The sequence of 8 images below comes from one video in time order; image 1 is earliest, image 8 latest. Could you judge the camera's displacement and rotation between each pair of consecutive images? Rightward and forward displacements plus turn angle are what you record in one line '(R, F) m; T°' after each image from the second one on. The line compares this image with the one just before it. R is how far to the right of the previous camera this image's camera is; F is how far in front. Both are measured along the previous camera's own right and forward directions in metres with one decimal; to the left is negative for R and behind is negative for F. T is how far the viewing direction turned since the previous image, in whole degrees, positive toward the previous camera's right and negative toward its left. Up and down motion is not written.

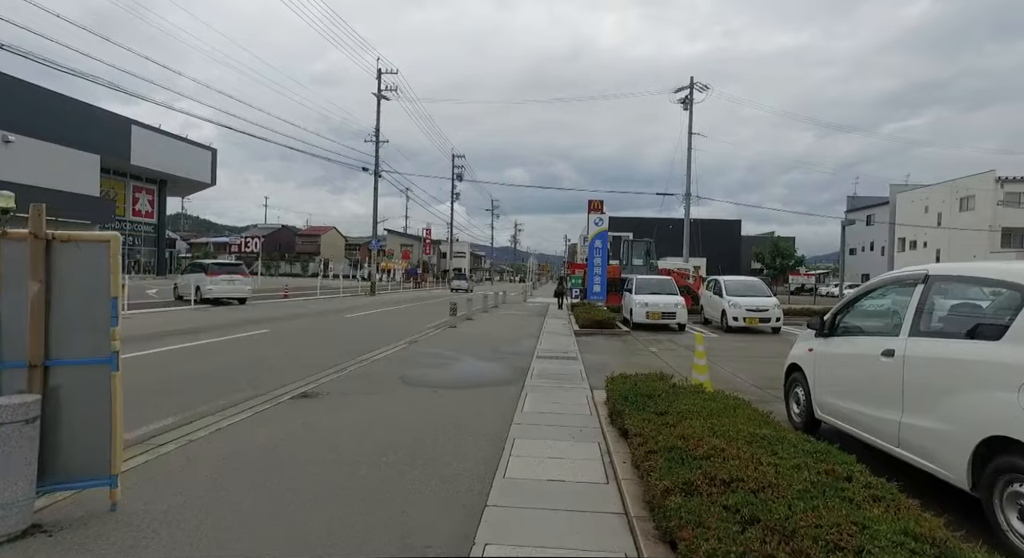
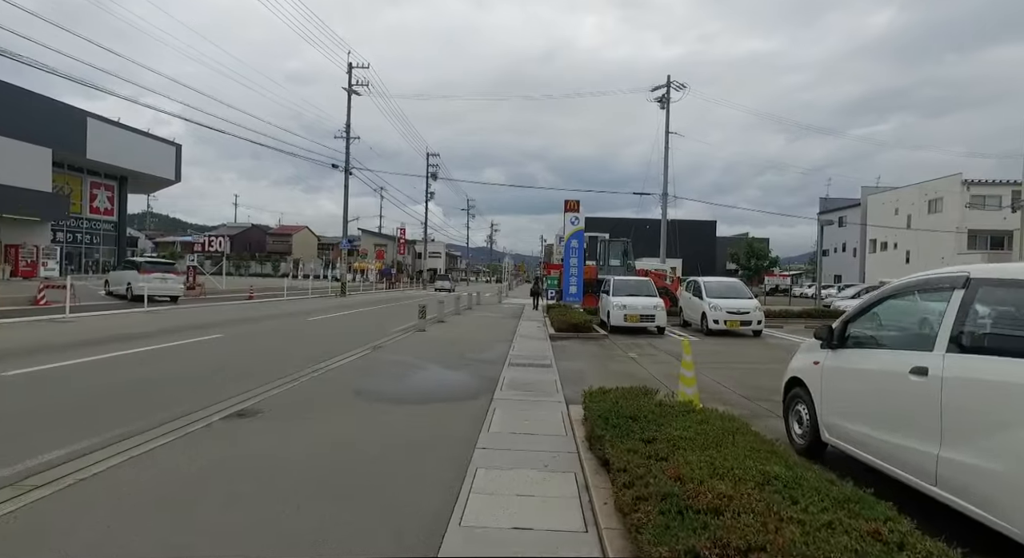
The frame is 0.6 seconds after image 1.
(+0.1, +0.8) m; +3°
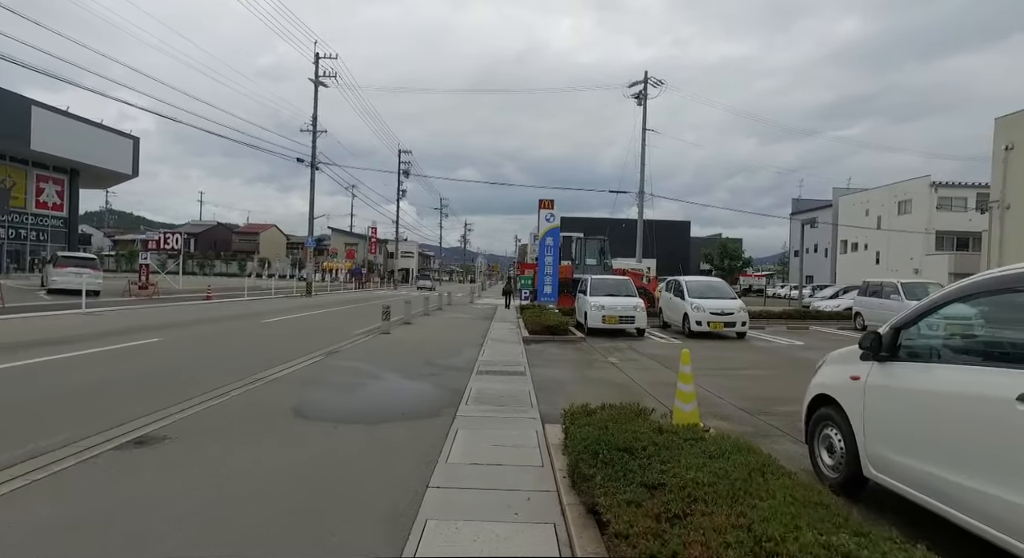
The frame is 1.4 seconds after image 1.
(+0.1, +1.0) m; +3°
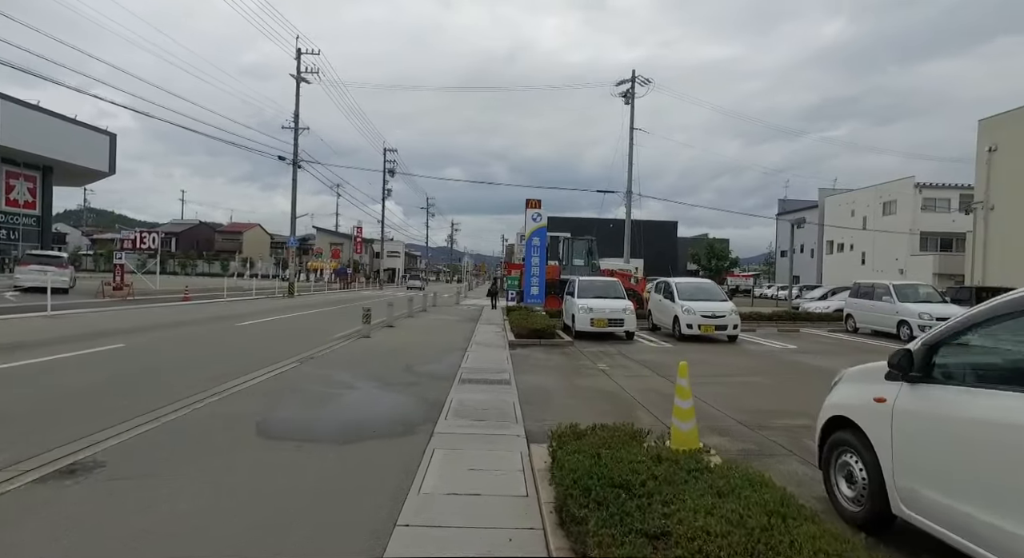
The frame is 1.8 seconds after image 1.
(+0.1, +0.5) m; +1°
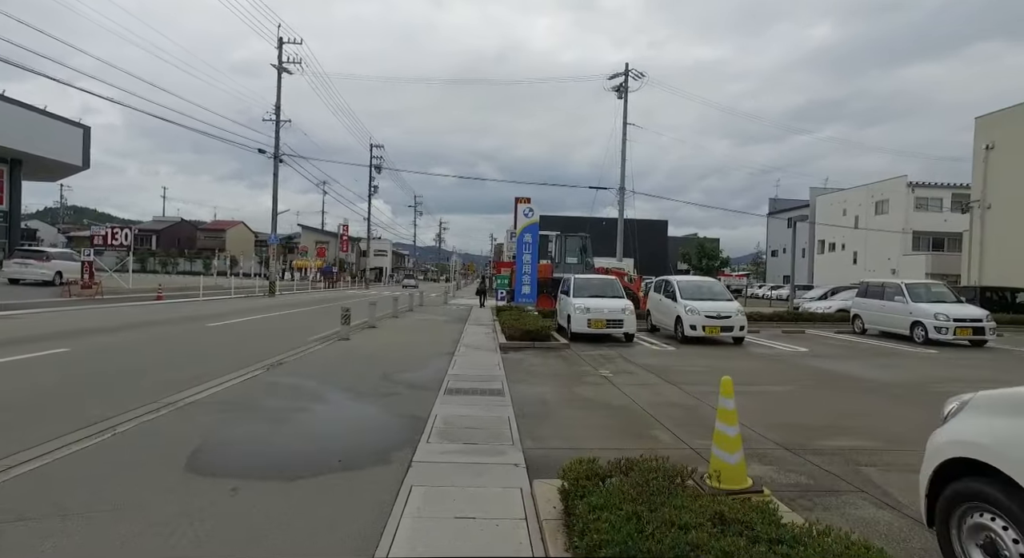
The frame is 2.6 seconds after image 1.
(-0.1, +1.0) m; +1°
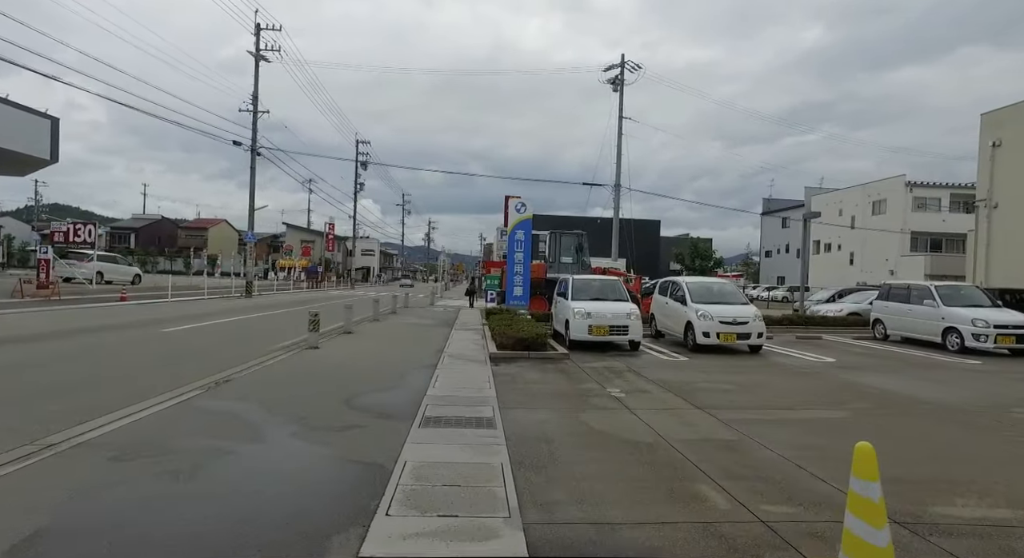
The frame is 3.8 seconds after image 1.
(0.0, +1.5) m; +1°
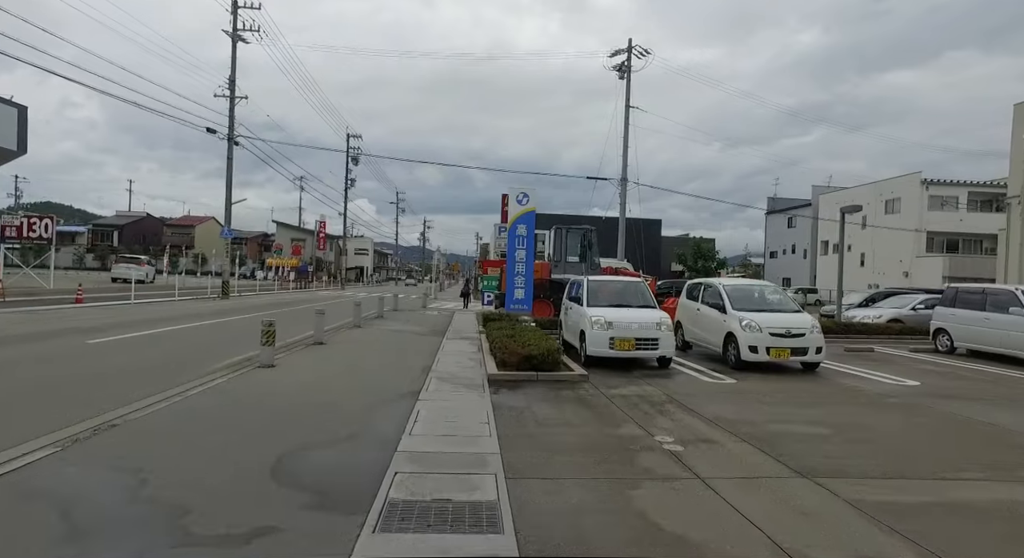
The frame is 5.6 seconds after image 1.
(-0.2, +2.2) m; 0°
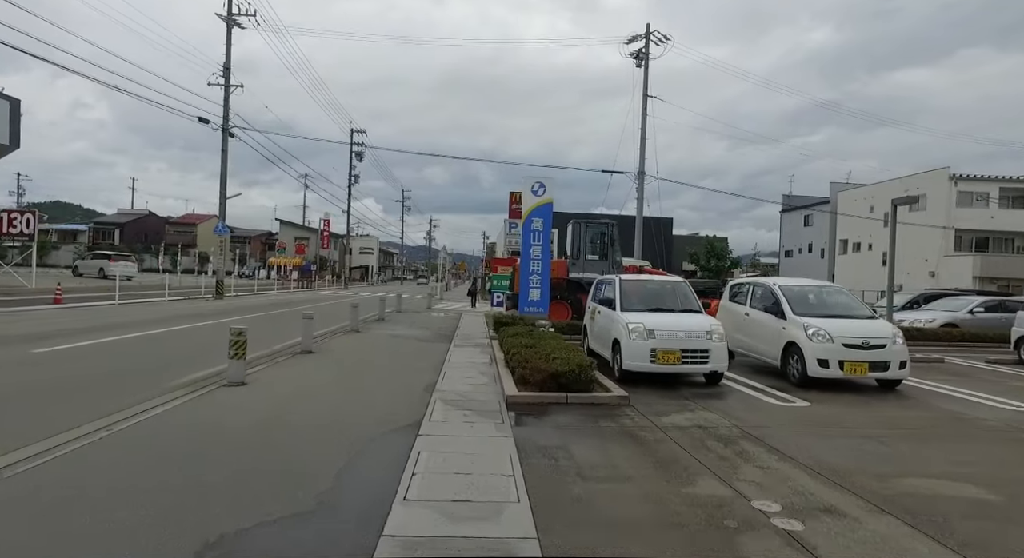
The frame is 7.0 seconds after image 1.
(-0.2, +1.6) m; -1°
